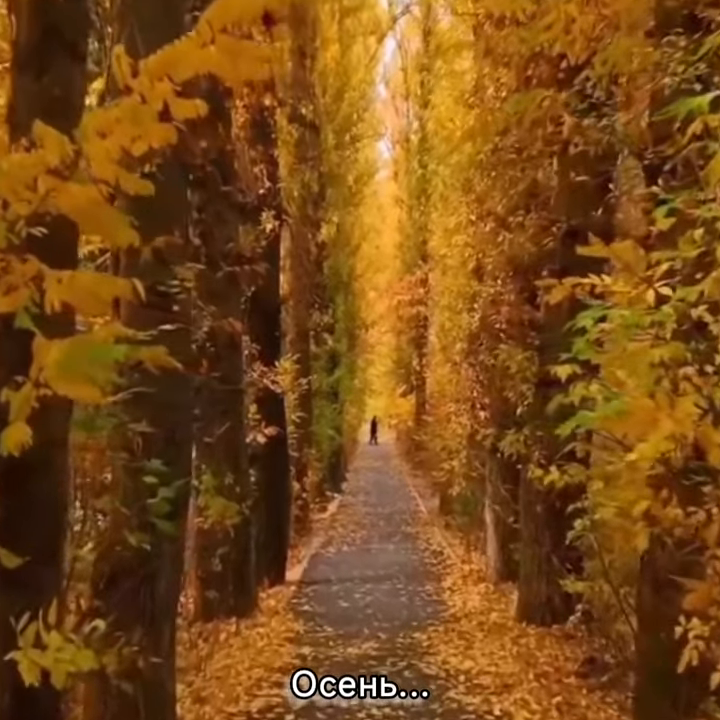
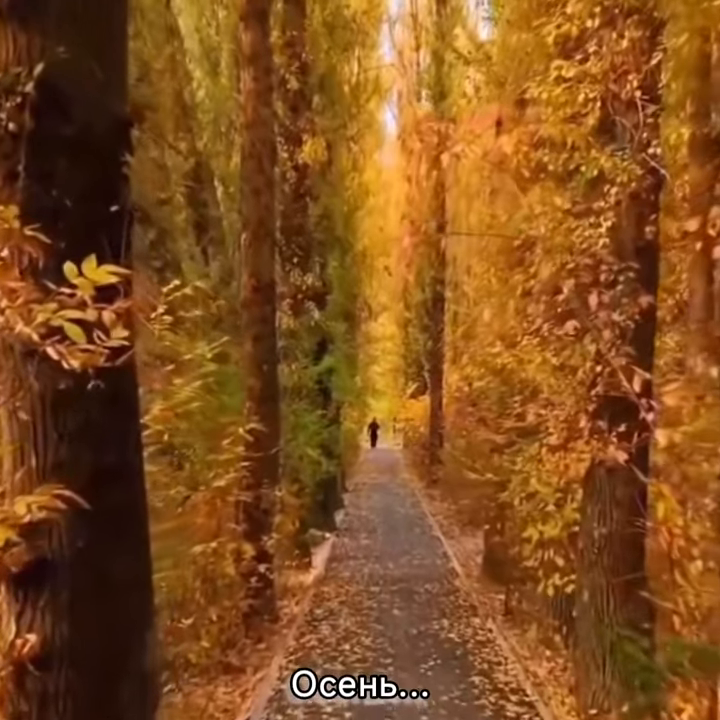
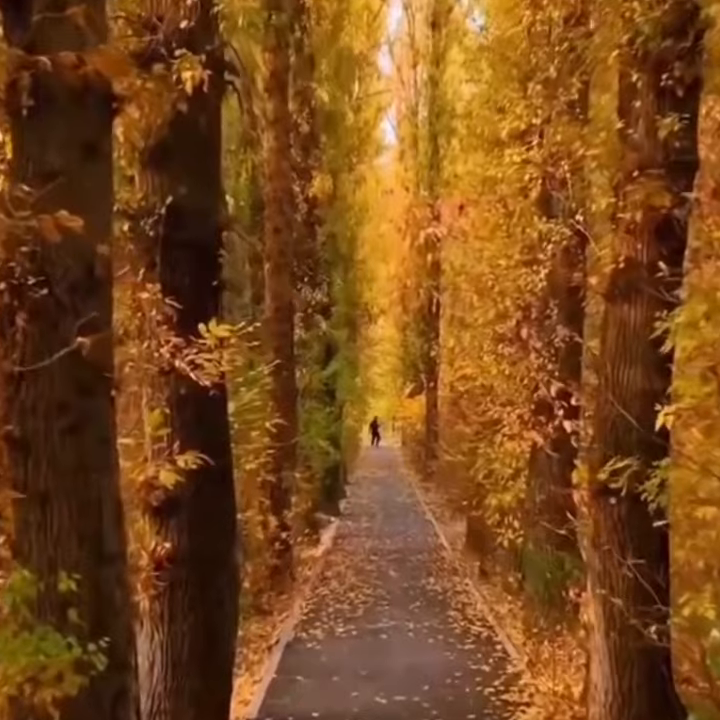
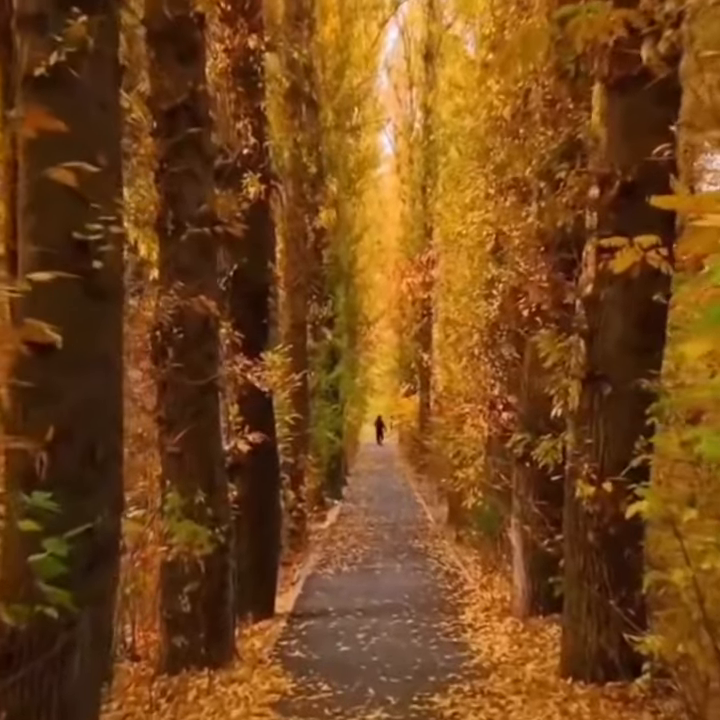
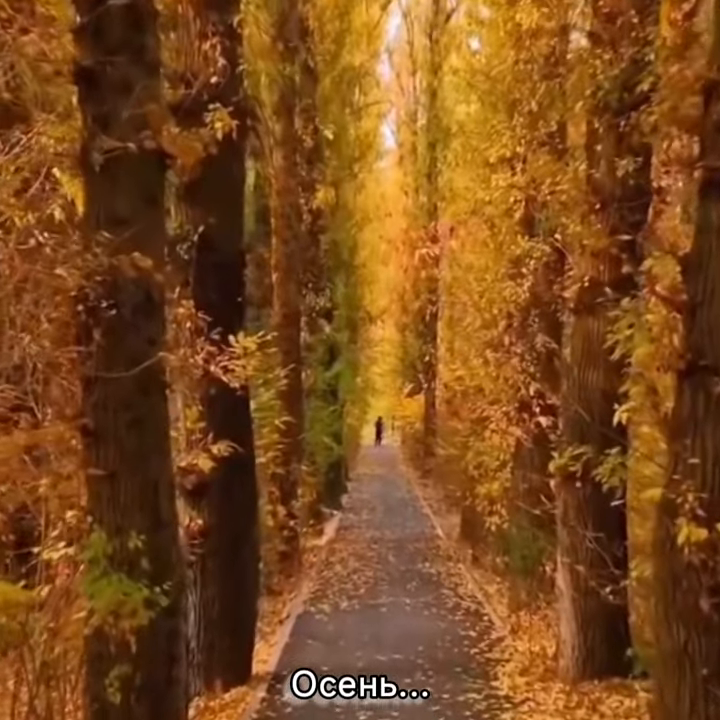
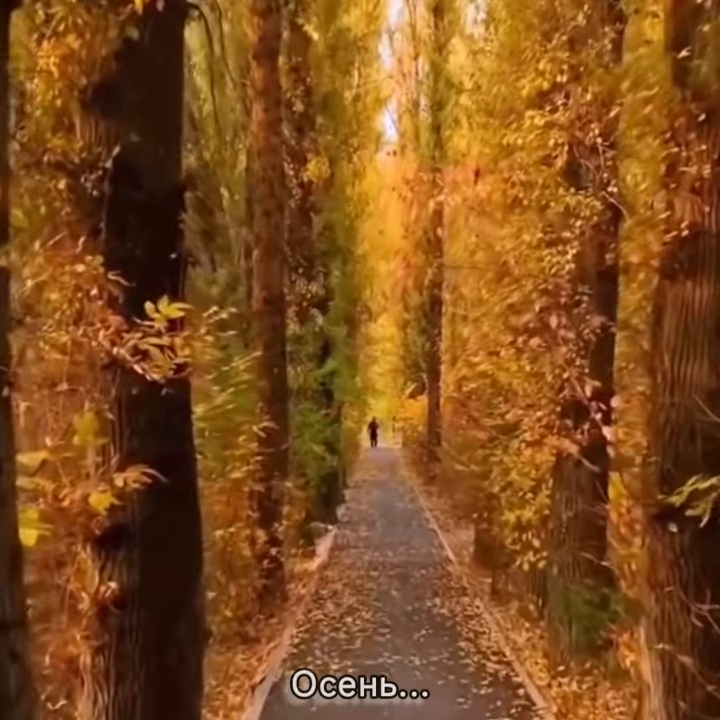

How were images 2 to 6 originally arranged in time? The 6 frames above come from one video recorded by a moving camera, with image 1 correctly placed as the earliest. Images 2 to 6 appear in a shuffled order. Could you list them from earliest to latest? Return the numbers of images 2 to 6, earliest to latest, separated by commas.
4, 5, 3, 6, 2
